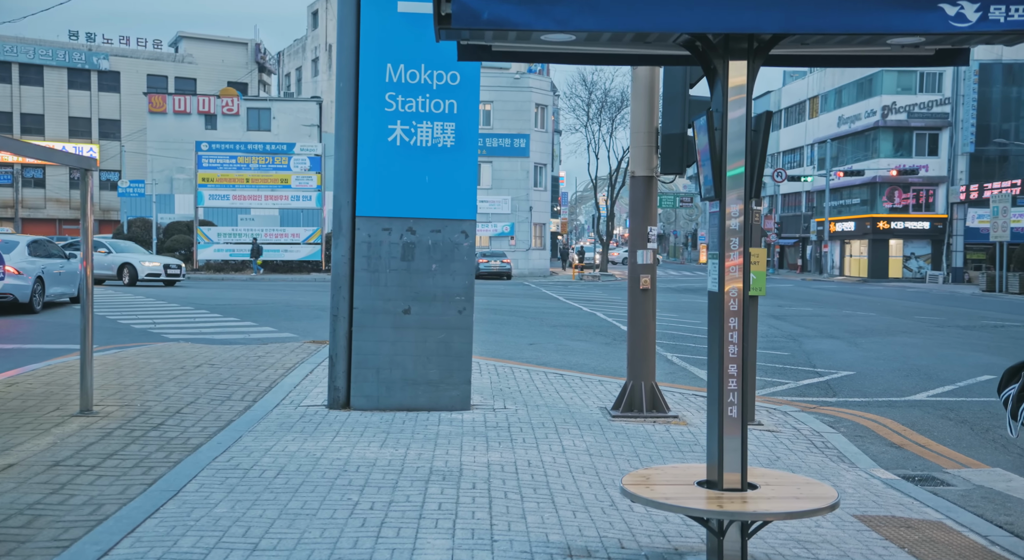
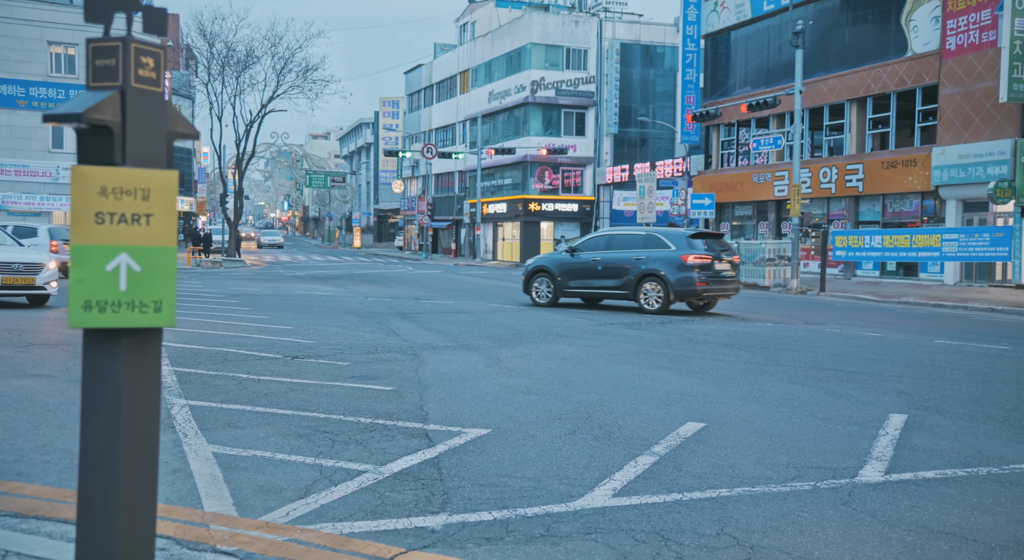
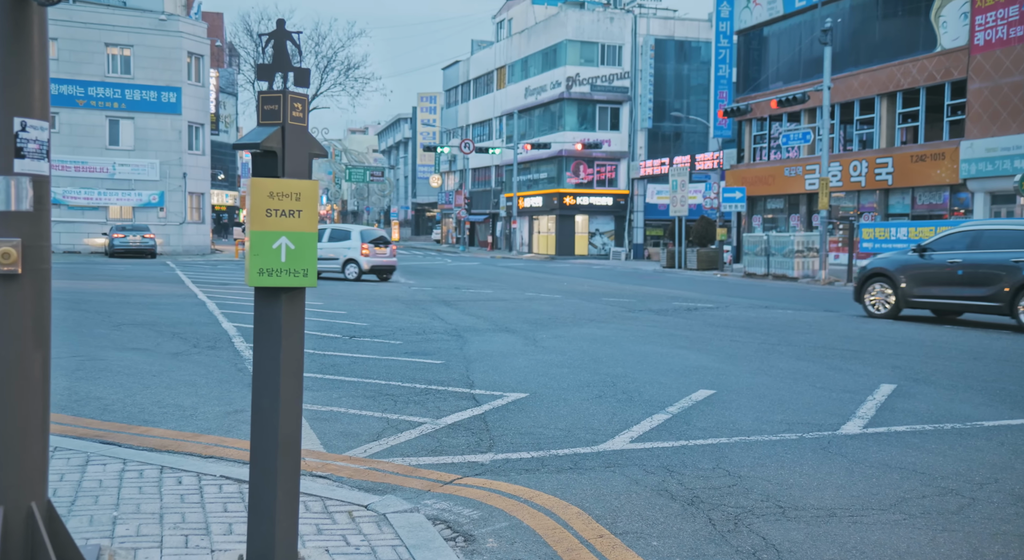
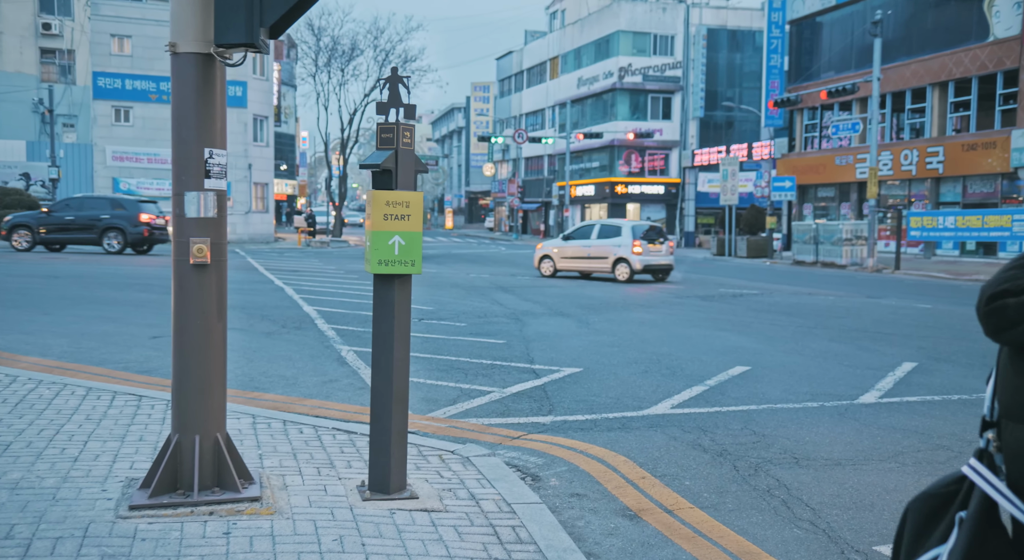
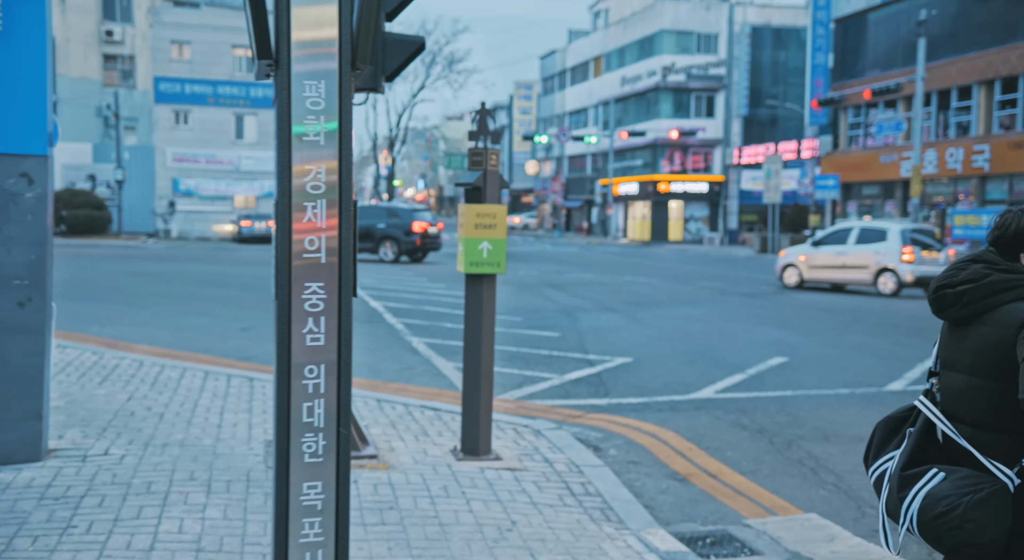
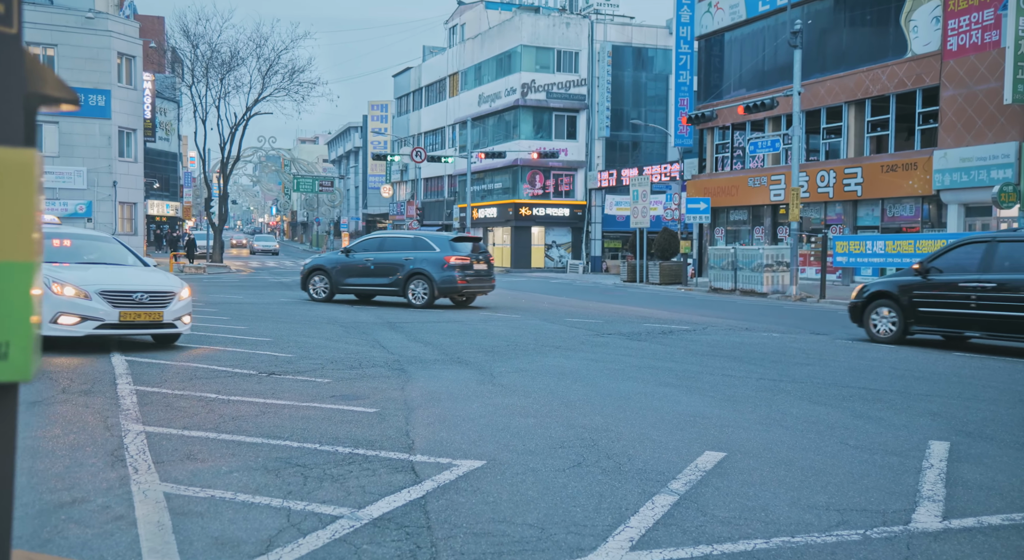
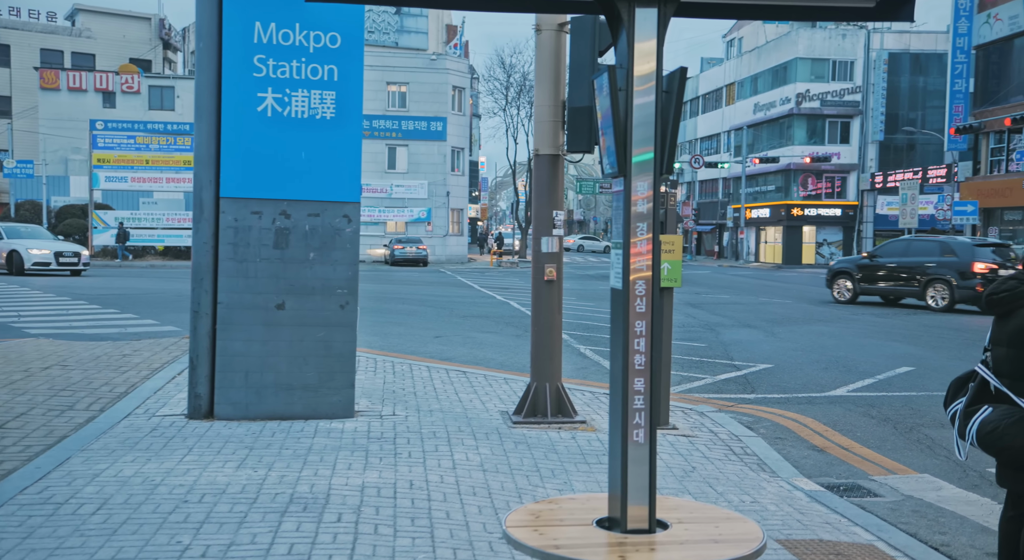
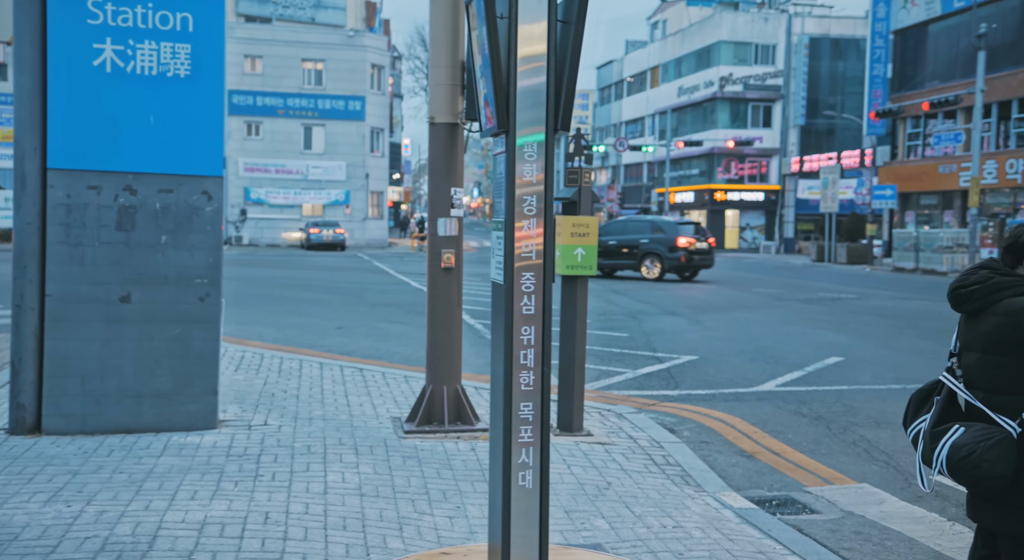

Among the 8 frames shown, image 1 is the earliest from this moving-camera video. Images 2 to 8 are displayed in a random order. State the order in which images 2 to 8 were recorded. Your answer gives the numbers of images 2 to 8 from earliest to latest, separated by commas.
7, 8, 5, 4, 3, 2, 6
